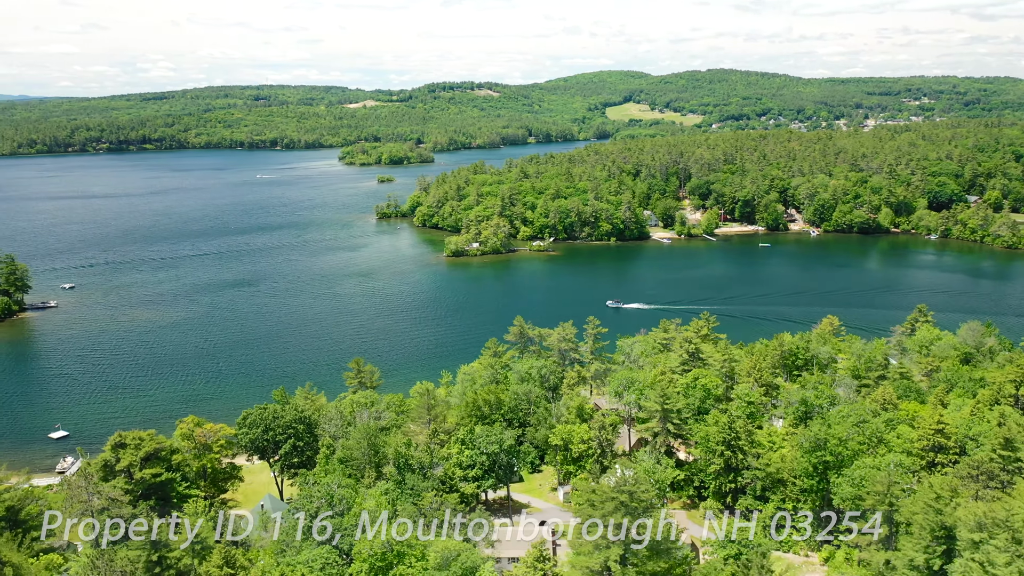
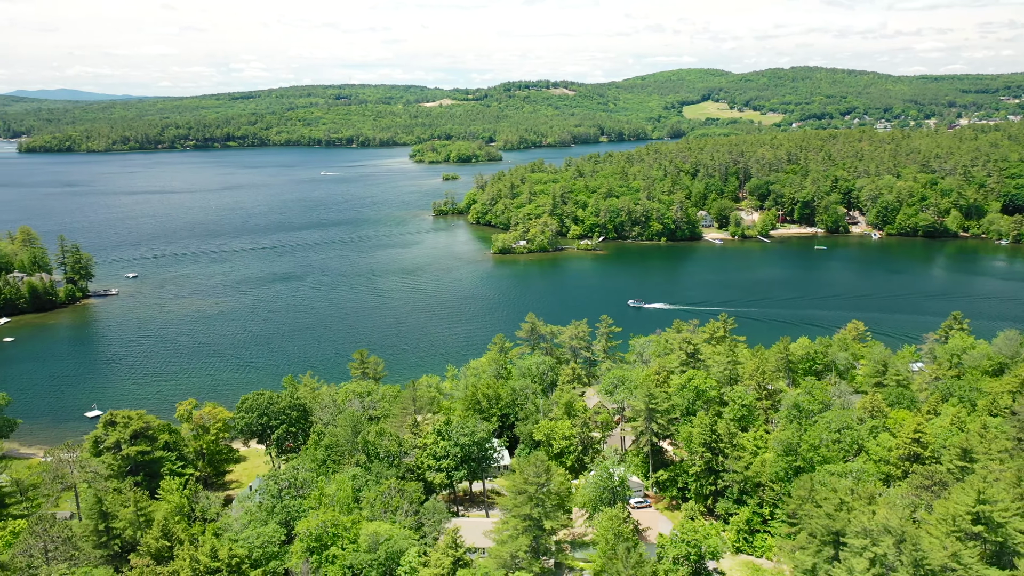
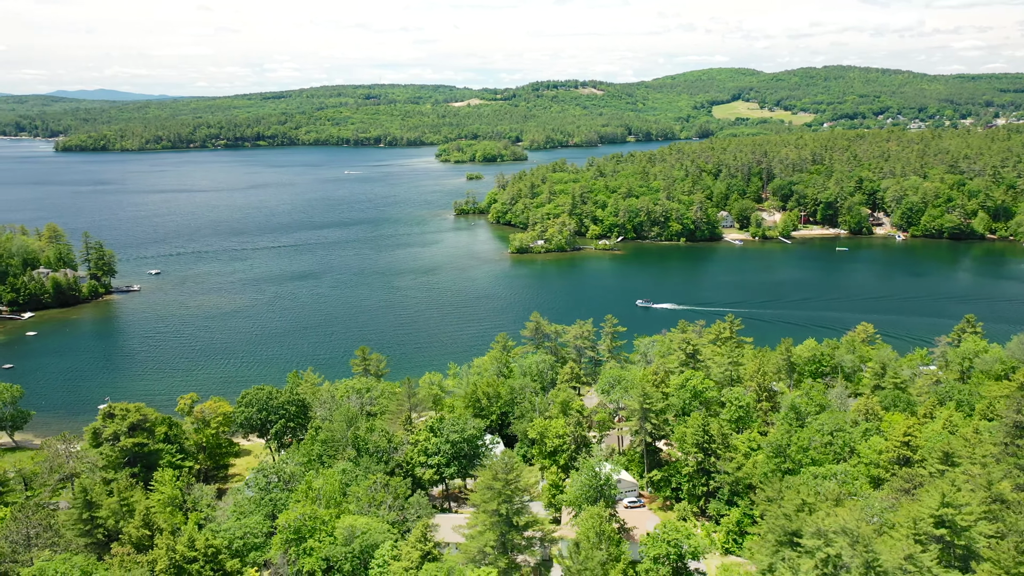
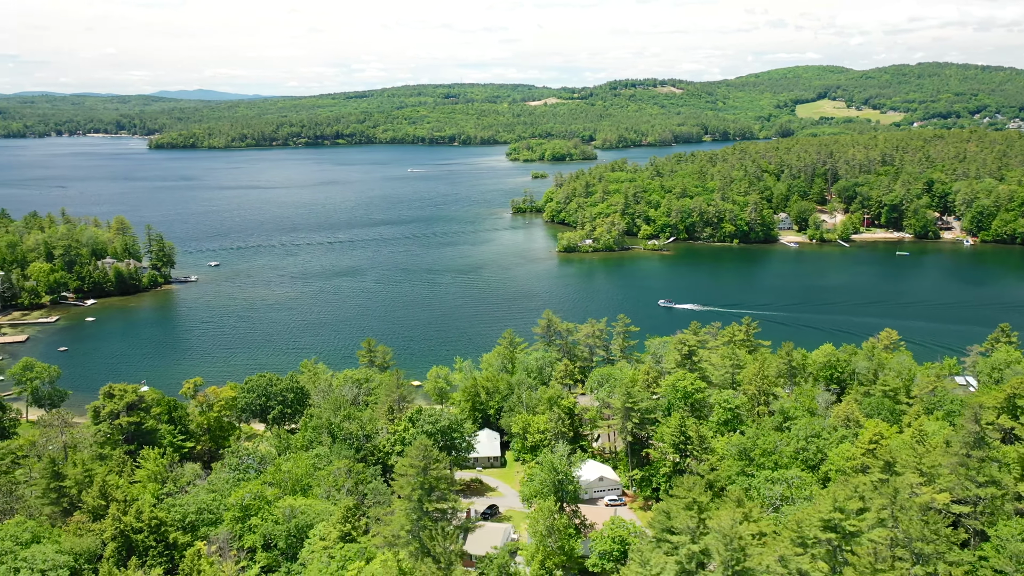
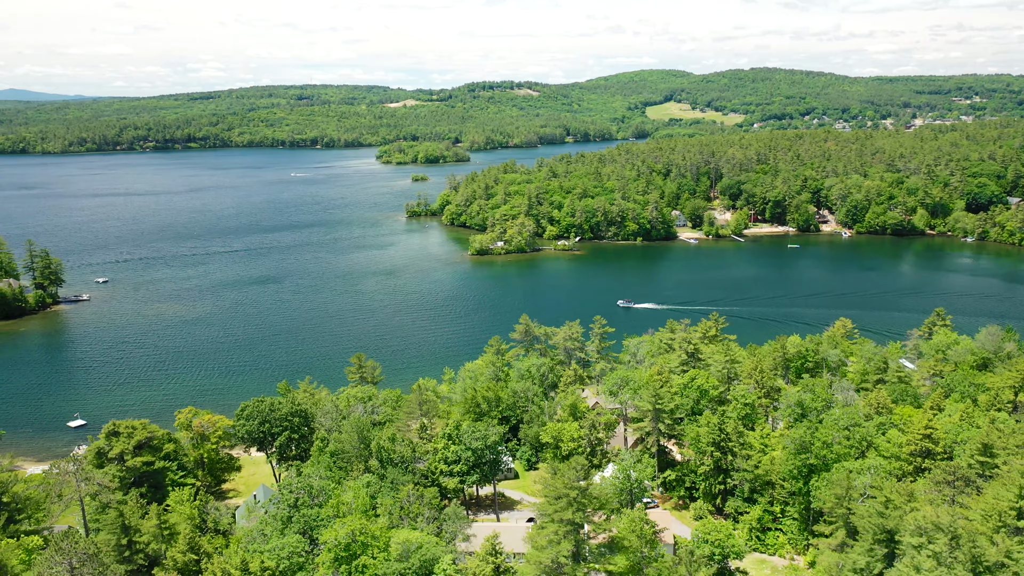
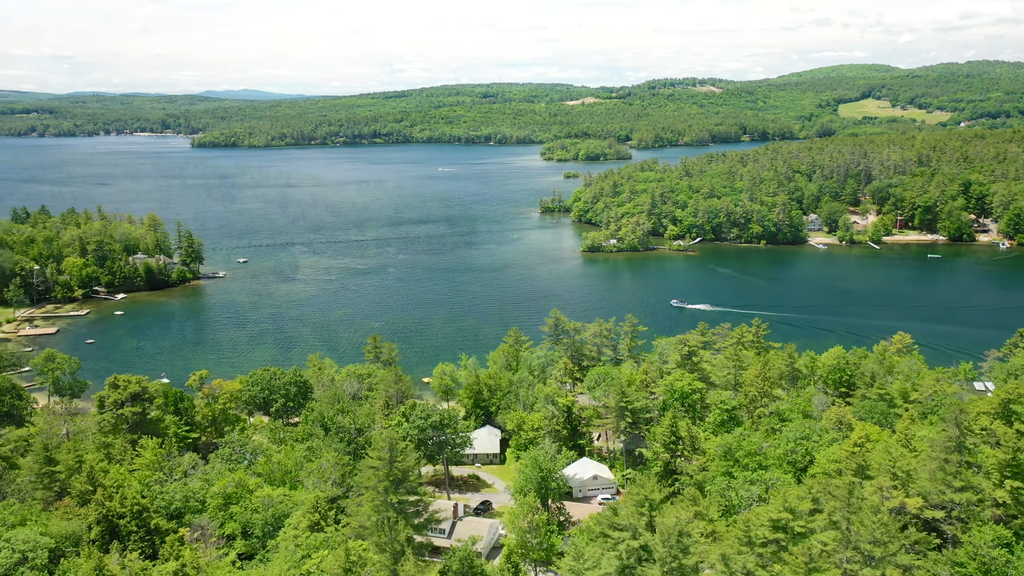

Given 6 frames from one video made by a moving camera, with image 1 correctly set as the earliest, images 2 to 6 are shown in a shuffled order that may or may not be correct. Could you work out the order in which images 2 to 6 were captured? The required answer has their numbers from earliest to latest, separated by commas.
5, 2, 3, 4, 6
